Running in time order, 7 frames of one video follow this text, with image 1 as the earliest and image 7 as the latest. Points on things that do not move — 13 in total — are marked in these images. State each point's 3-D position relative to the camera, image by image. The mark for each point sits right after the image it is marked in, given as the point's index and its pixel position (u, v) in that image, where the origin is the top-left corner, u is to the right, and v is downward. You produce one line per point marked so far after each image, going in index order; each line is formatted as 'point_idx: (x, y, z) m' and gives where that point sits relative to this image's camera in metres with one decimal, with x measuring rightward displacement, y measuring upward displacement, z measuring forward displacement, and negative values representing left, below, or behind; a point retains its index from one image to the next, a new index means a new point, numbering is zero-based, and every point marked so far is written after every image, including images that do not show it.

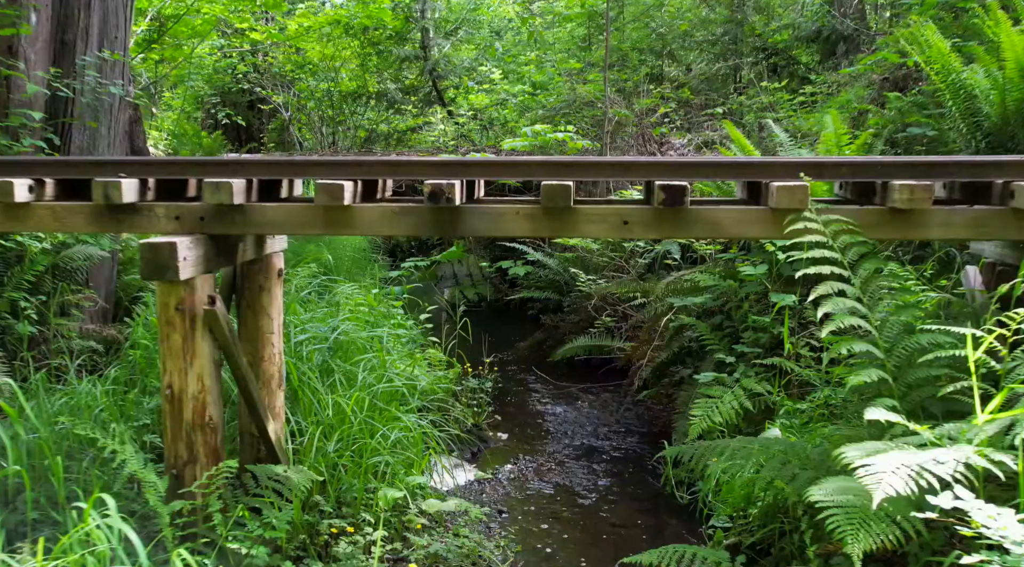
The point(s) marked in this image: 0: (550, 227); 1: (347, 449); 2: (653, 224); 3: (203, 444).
0: (+0.1, +0.2, +3.2) m
1: (-0.9, -0.9, +4.1) m
2: (+0.6, +0.2, +3.2) m
3: (-1.3, -0.7, +3.3) m
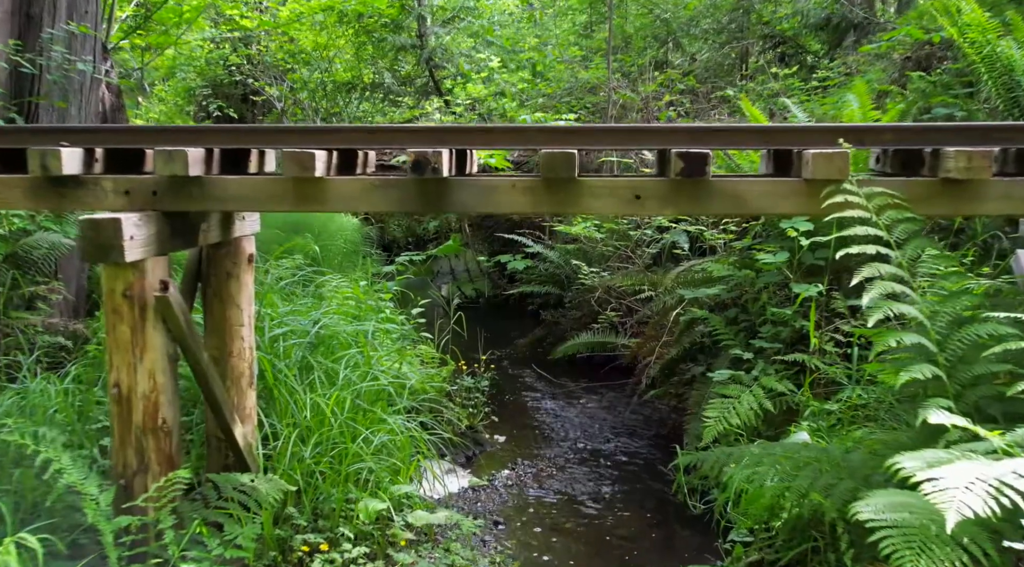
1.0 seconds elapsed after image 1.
0: (+0.1, +0.3, +2.8) m
1: (-0.9, -0.8, +3.7) m
2: (+0.6, +0.3, +2.8) m
3: (-1.3, -0.6, +2.9) m
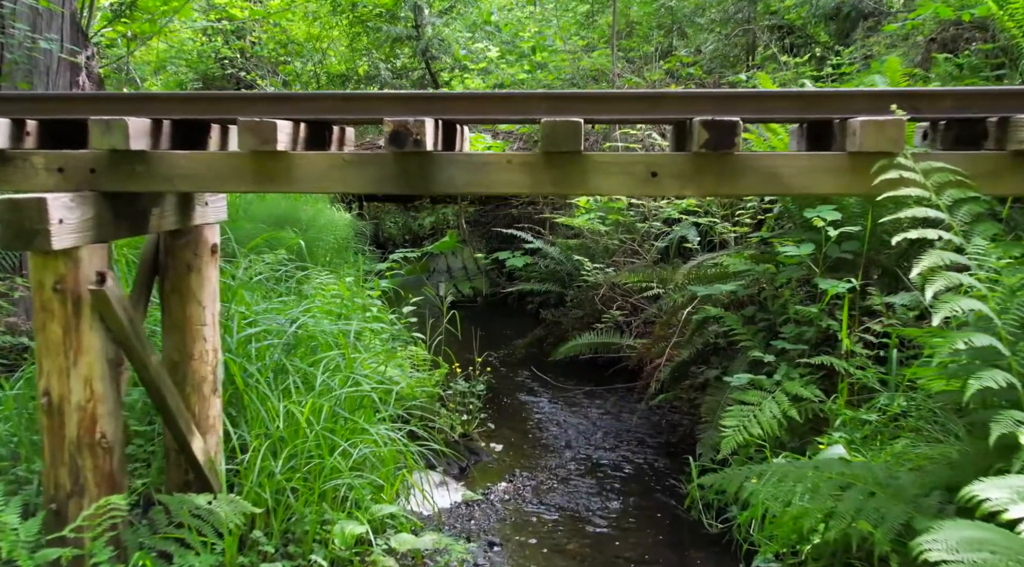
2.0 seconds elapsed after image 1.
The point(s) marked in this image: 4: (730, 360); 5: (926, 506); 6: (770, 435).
0: (+0.1, +0.3, +2.4) m
1: (-0.9, -0.8, +3.3) m
2: (+0.5, +0.3, +2.4) m
3: (-1.3, -0.6, +2.5) m
4: (+1.2, -0.4, +4.5) m
5: (+1.3, -0.7, +2.4) m
6: (+1.2, -0.7, +3.6) m
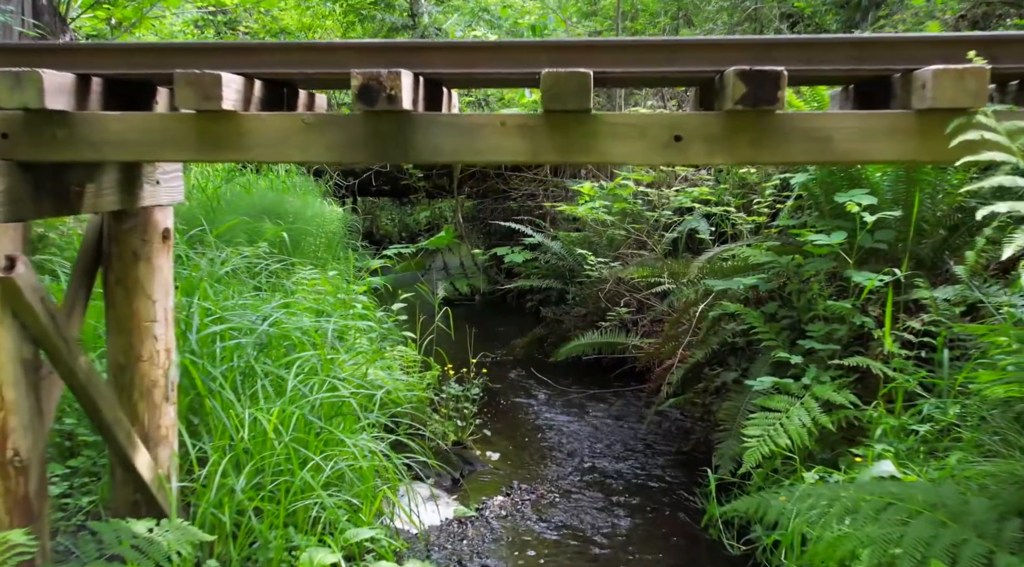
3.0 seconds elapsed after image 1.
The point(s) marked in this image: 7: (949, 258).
0: (+0.1, +0.4, +2.0) m
1: (-0.9, -0.7, +2.9) m
2: (+0.5, +0.4, +2.0) m
3: (-1.3, -0.5, +2.1) m
4: (+1.2, -0.4, +4.1) m
5: (+1.3, -0.6, +2.0) m
6: (+1.2, -0.7, +3.2) m
7: (+2.0, +0.1, +3.7) m
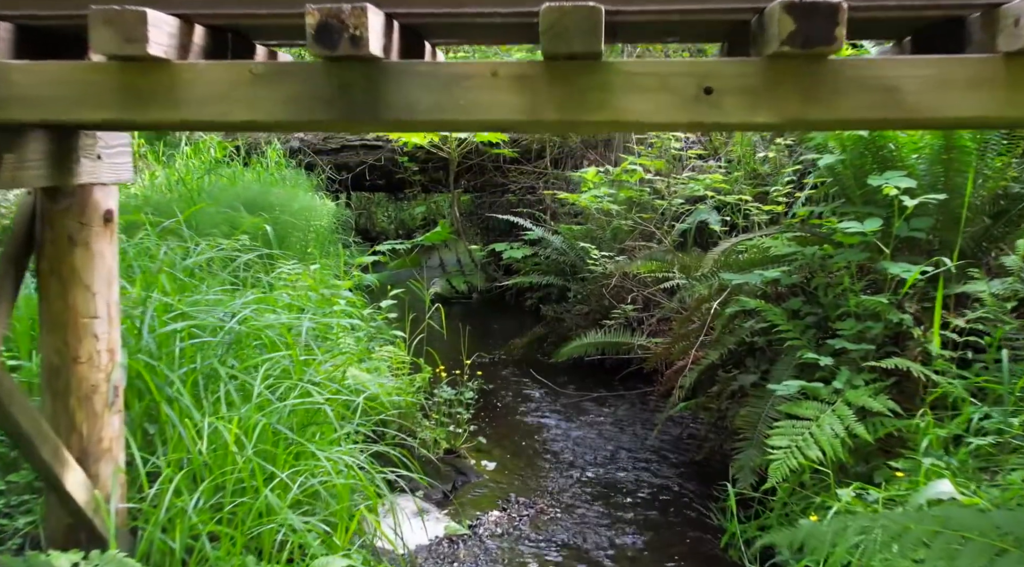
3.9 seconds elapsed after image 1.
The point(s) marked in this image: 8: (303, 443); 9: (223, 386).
0: (+0.1, +0.4, +1.7) m
1: (-0.9, -0.7, +2.5) m
2: (+0.5, +0.4, +1.6) m
3: (-1.3, -0.5, +1.7) m
4: (+1.2, -0.4, +3.7) m
5: (+1.2, -0.6, +1.6) m
6: (+1.2, -0.6, +2.8) m
7: (+2.0, +0.1, +3.3) m
8: (-0.7, -0.5, +2.7) m
9: (-1.0, -0.4, +2.8) m
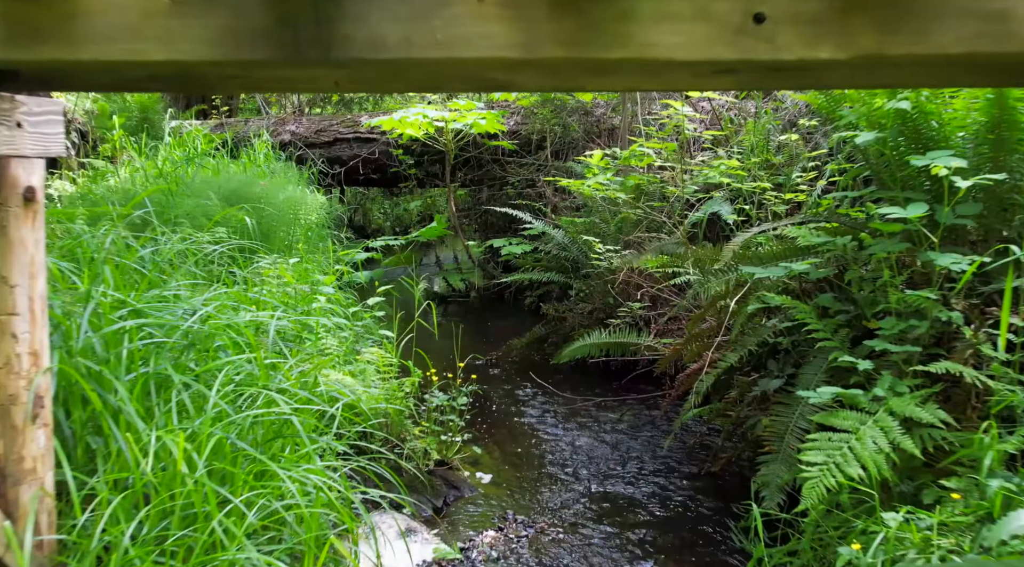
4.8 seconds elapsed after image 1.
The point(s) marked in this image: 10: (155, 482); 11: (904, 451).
0: (+0.1, +0.4, +1.3) m
1: (-0.9, -0.7, +2.1) m
2: (+0.5, +0.4, +1.2) m
3: (-1.4, -0.5, +1.3) m
4: (+1.2, -0.3, +3.3) m
5: (+1.2, -0.6, +1.3) m
6: (+1.1, -0.6, +2.5) m
7: (+2.0, +0.2, +2.9) m
8: (-0.7, -0.5, +2.4) m
9: (-1.0, -0.3, +2.5) m
10: (-1.0, -0.5, +2.2) m
11: (+1.3, -0.5, +2.6) m
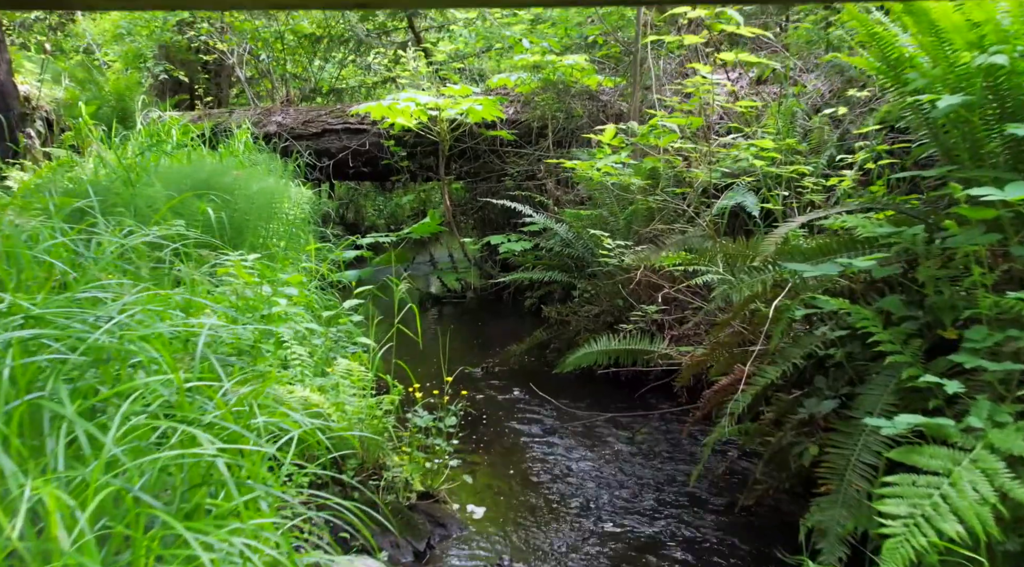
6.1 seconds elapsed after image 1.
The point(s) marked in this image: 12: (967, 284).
0: (+0.1, +0.4, +0.7) m
1: (-0.9, -0.7, +1.6) m
2: (+0.5, +0.4, +0.7) m
3: (-1.4, -0.5, +0.8) m
4: (+1.2, -0.3, +2.7) m
5: (+1.2, -0.6, +0.7) m
6: (+1.1, -0.6, +1.9) m
7: (+2.0, +0.2, +2.4) m
8: (-0.7, -0.5, +1.8) m
9: (-1.1, -0.3, +1.9) m
10: (-1.0, -0.6, +1.6) m
11: (+1.3, -0.5, +2.0) m
12: (+1.4, 0.0, +2.5) m
